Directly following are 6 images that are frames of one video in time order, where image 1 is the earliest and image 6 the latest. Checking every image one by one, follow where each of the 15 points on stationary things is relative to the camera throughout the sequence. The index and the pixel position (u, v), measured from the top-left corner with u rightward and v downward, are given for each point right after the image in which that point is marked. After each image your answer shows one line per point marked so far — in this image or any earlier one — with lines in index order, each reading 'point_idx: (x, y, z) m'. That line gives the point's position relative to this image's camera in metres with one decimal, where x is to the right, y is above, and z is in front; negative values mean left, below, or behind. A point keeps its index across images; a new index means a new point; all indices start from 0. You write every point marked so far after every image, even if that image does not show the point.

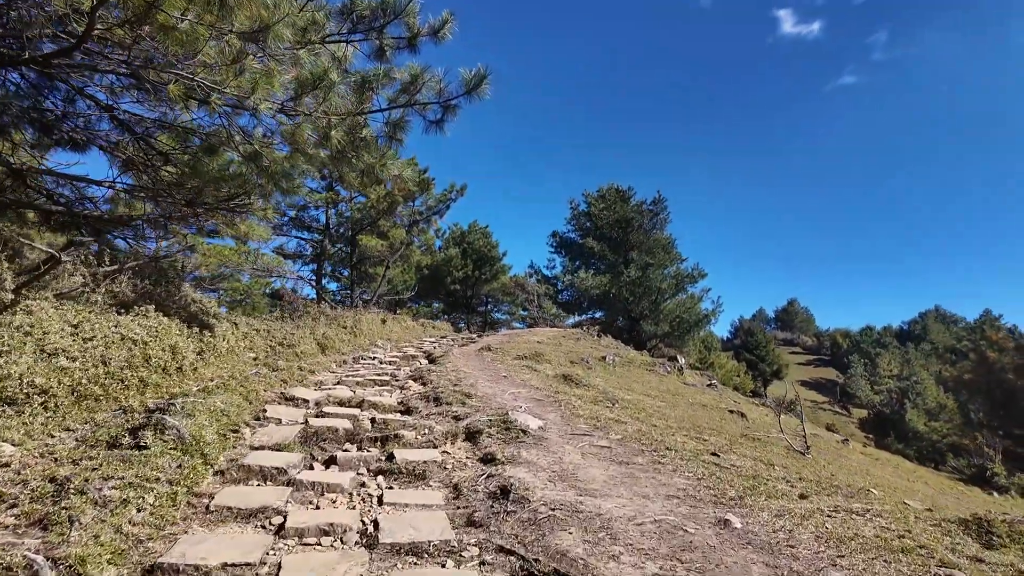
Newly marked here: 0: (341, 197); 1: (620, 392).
0: (-5.2, +2.8, +14.0) m
1: (+2.0, -1.9, +8.5) m
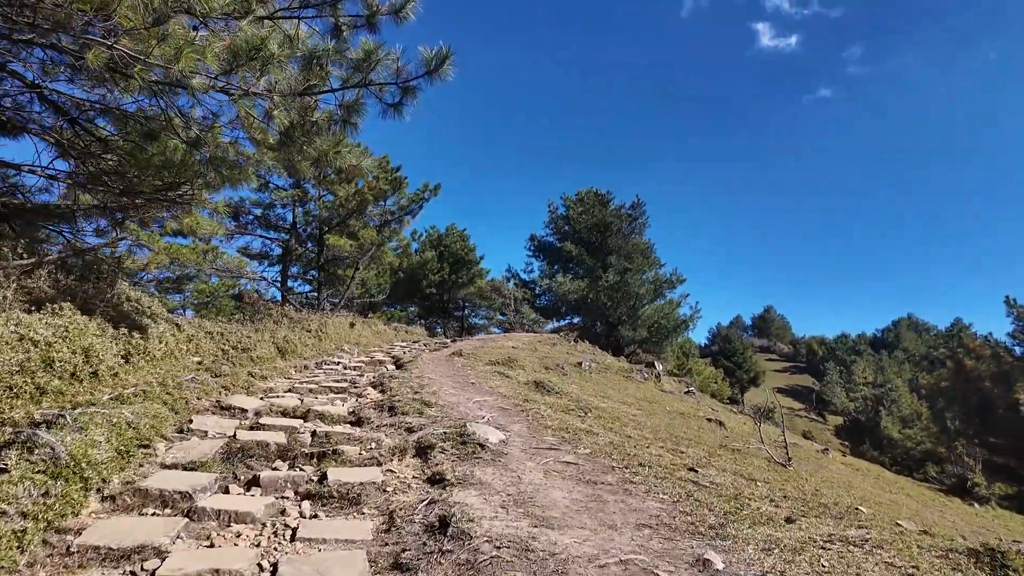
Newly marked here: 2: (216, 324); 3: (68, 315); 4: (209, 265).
0: (-5.9, +2.7, +13.4) m
1: (+1.5, -2.0, +8.1) m
2: (-6.0, -0.7, +9.1) m
3: (-4.4, -0.3, +4.5) m
4: (-7.6, +0.6, +11.4) m
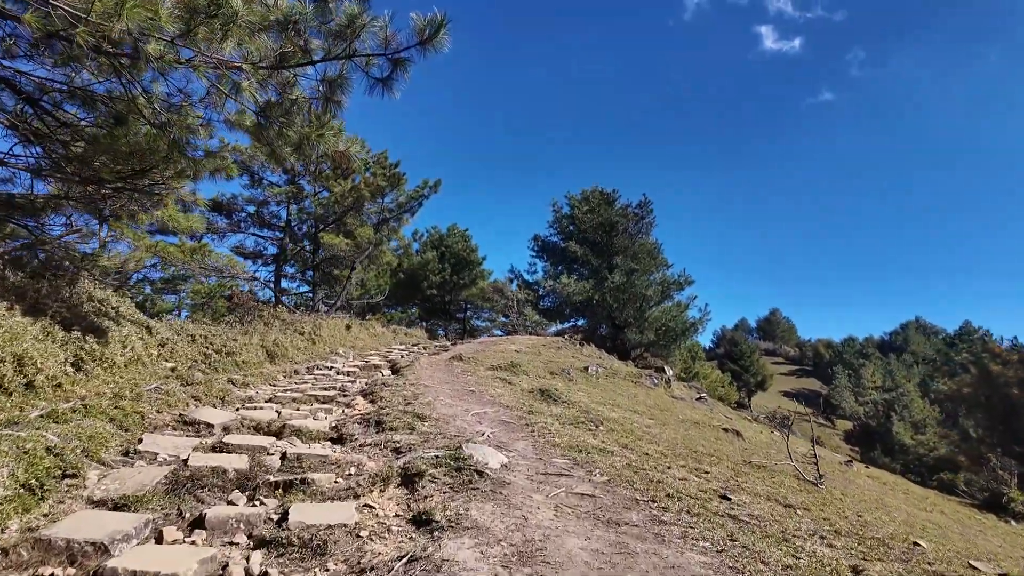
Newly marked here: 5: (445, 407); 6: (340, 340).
0: (-5.8, +2.7, +12.8) m
1: (+1.5, -2.0, +7.5) m
2: (-5.9, -0.7, +8.6) m
3: (-4.4, -0.3, +4.0) m
4: (-7.6, +0.6, +10.8) m
5: (-0.8, -1.4, +5.3) m
6: (-4.5, -1.4, +12.0) m
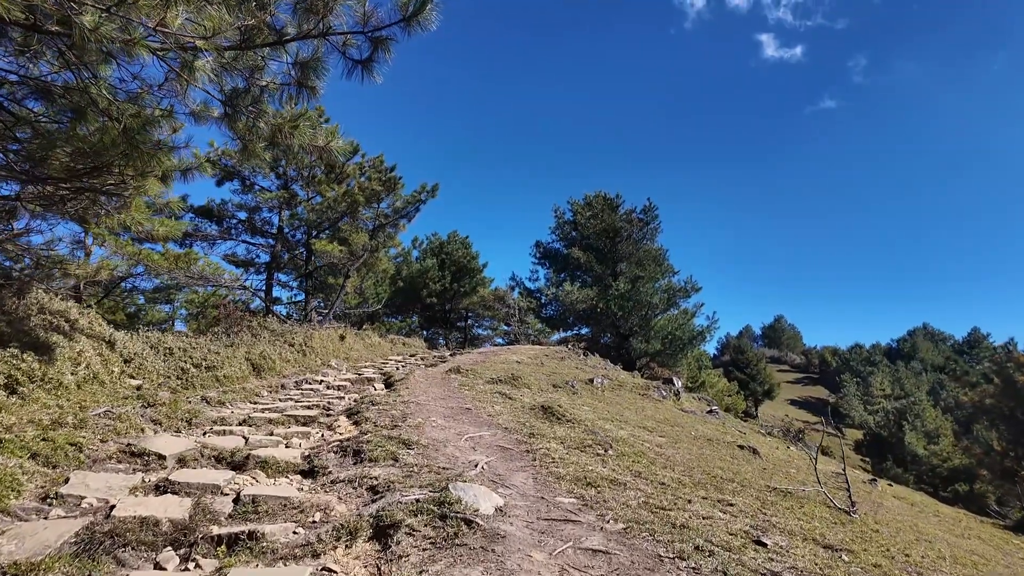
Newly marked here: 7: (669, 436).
0: (-5.8, +2.5, +12.4) m
1: (+1.5, -2.1, +6.9) m
2: (-5.9, -0.9, +8.1) m
3: (-4.4, -0.3, +3.5) m
4: (-7.6, +0.3, +10.4) m
5: (-0.8, -1.5, +4.7) m
6: (-4.5, -1.6, +11.5) m
7: (+2.8, -2.6, +8.1) m
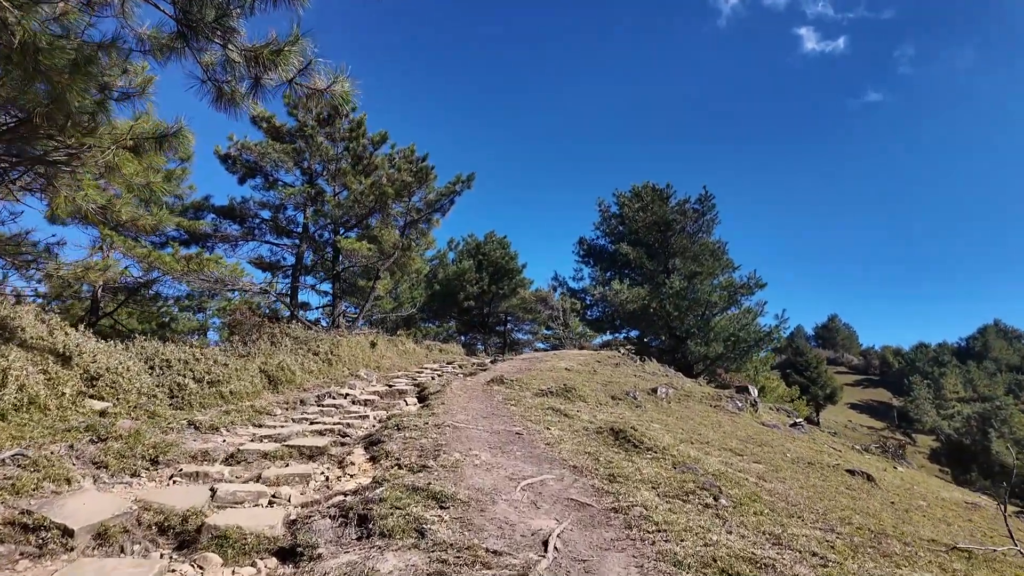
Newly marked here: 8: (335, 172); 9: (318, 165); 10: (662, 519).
0: (-4.8, +2.4, +11.4) m
1: (+2.2, -2.0, +5.4) m
2: (-5.1, -0.9, +7.1) m
3: (-4.0, -0.3, +2.4) m
4: (-6.6, +0.2, +9.5) m
5: (-0.2, -1.4, +3.4) m
6: (-3.4, -1.6, +10.4) m
7: (+3.6, -2.5, +6.5) m
8: (-4.5, +2.9, +11.5) m
9: (-5.0, +3.1, +11.6) m
10: (+0.9, -1.5, +2.9) m
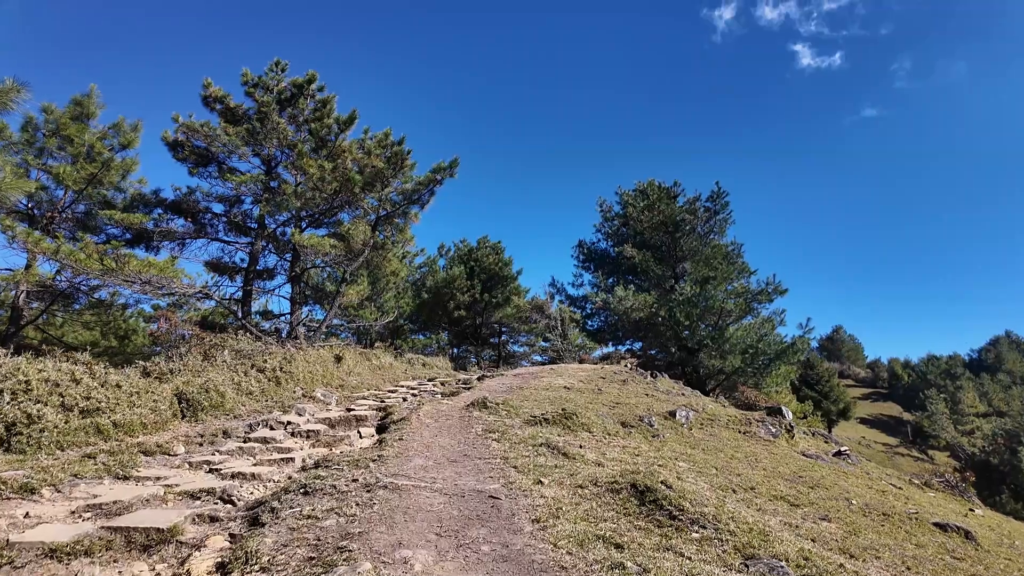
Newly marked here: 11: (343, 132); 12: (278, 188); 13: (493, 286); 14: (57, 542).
0: (-5.0, +2.3, +9.9) m
1: (+2.0, -1.9, +3.7) m
2: (-5.3, -0.9, +5.5) m
3: (-4.2, -0.2, +0.8) m
4: (-6.8, +0.2, +7.9) m
5: (-0.4, -1.2, +1.7) m
6: (-3.6, -1.7, +8.7) m
7: (+3.4, -2.4, +4.8) m
8: (-4.7, +2.8, +9.9) m
9: (-5.2, +3.0, +10.1) m
10: (+0.7, -1.3, +1.2) m
11: (-3.8, +3.5, +10.3) m
12: (-5.1, +2.2, +9.9) m
13: (-0.8, +0.1, +17.8) m
14: (-2.4, -1.4, +2.5) m
